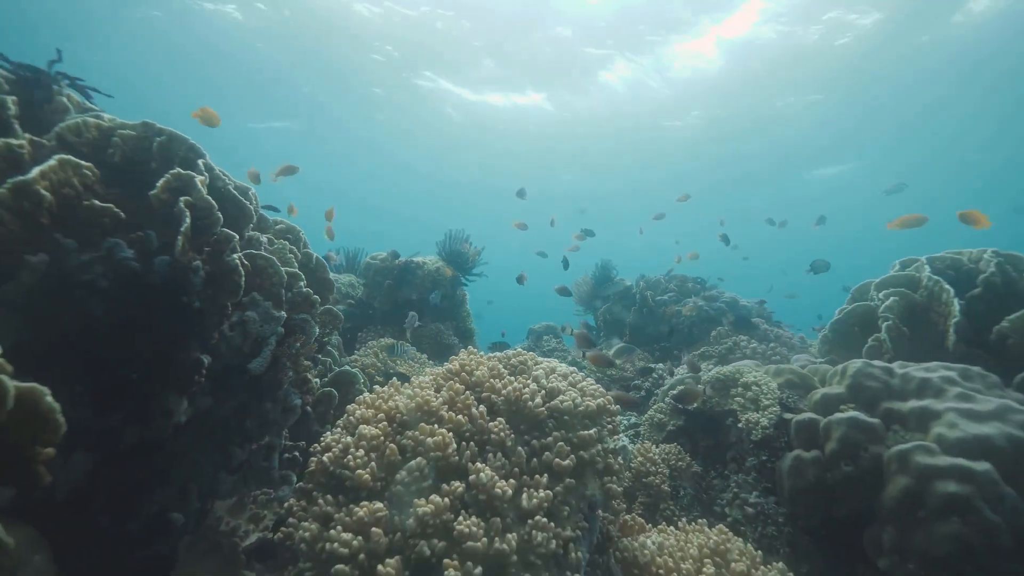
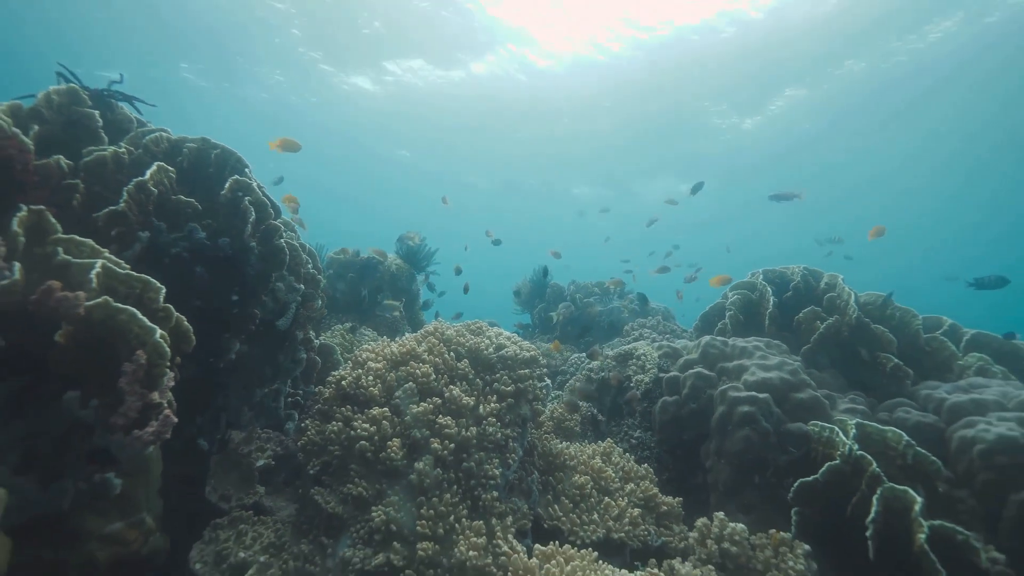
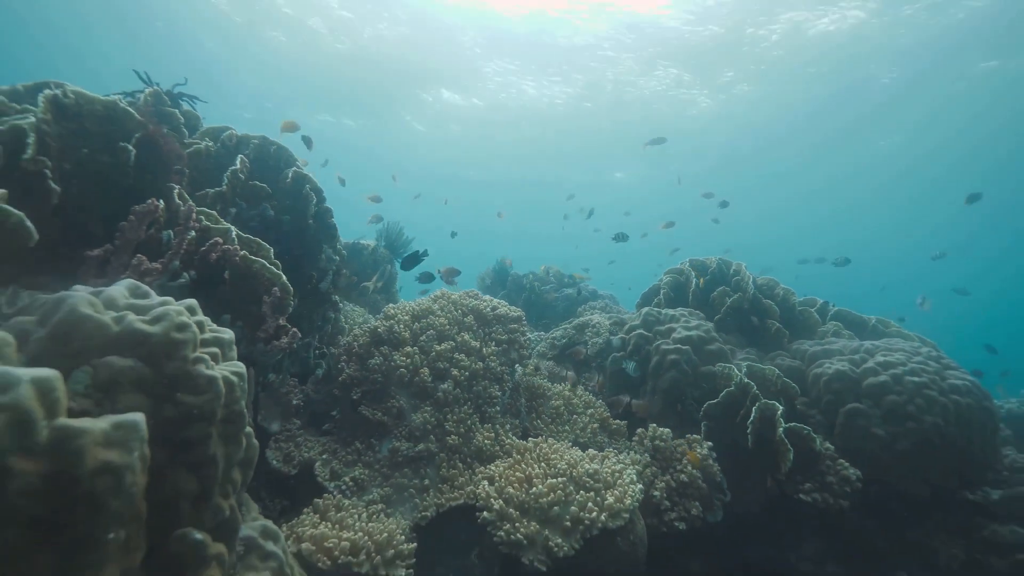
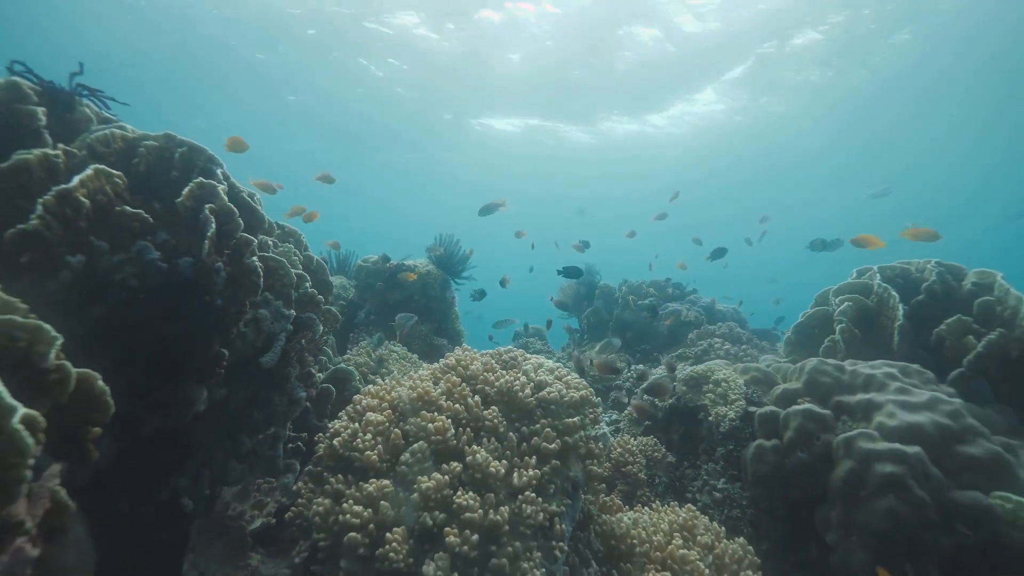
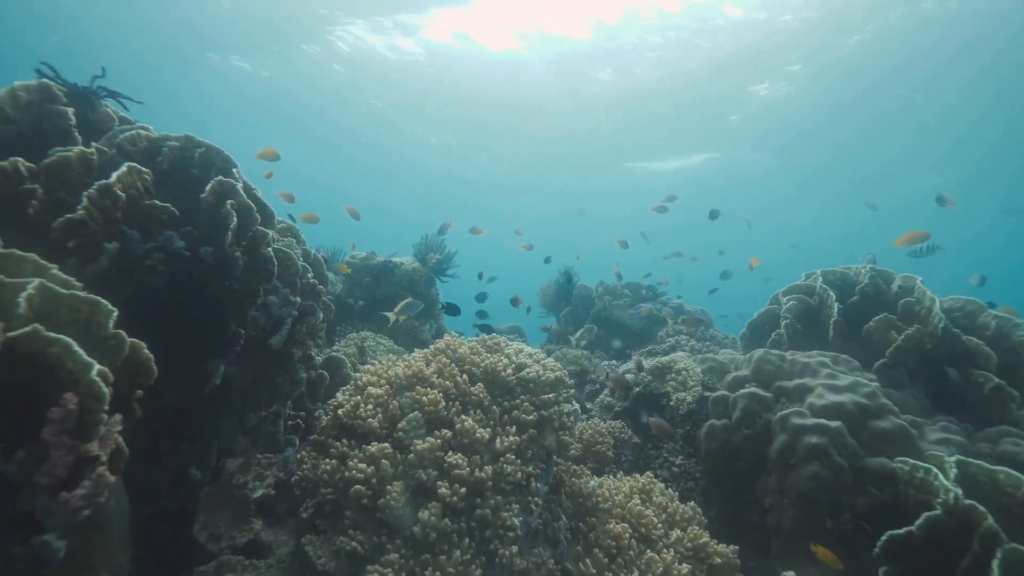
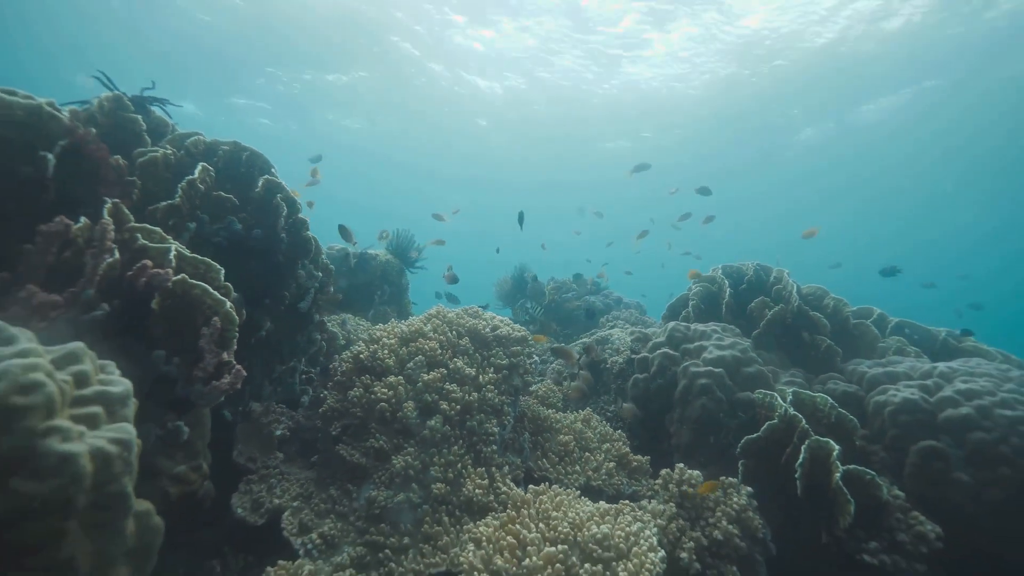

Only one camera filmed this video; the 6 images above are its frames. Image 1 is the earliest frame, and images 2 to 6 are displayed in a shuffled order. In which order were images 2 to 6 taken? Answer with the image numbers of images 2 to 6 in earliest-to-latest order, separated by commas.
4, 5, 2, 6, 3
